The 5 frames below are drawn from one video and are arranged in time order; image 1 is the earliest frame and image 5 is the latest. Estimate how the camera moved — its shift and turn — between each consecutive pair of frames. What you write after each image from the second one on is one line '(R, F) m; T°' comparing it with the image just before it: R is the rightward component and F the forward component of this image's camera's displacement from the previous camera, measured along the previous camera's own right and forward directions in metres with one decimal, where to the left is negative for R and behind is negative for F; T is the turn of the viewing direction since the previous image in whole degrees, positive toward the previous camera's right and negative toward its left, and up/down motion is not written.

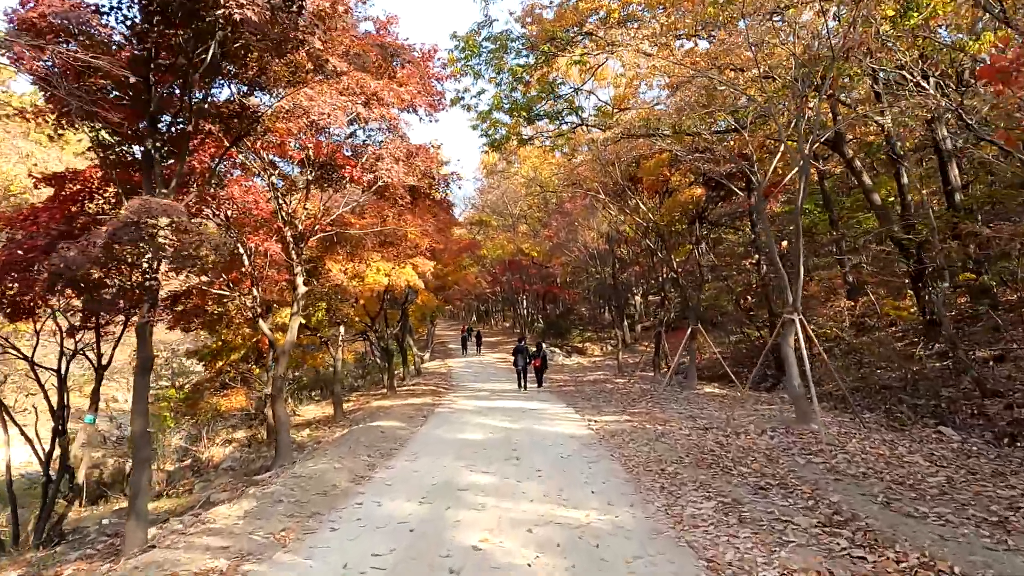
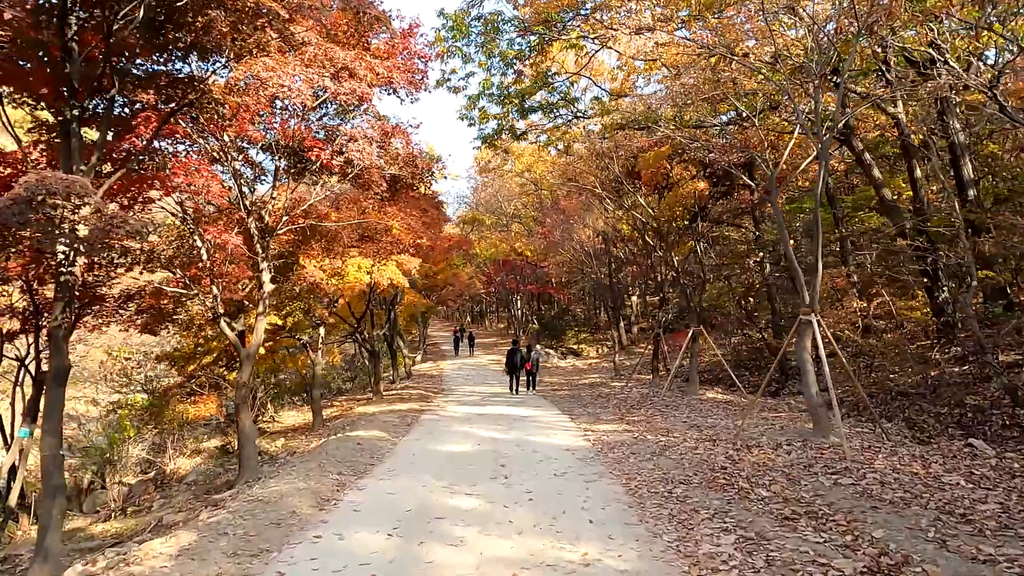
(+0.1, +0.7) m; 0°
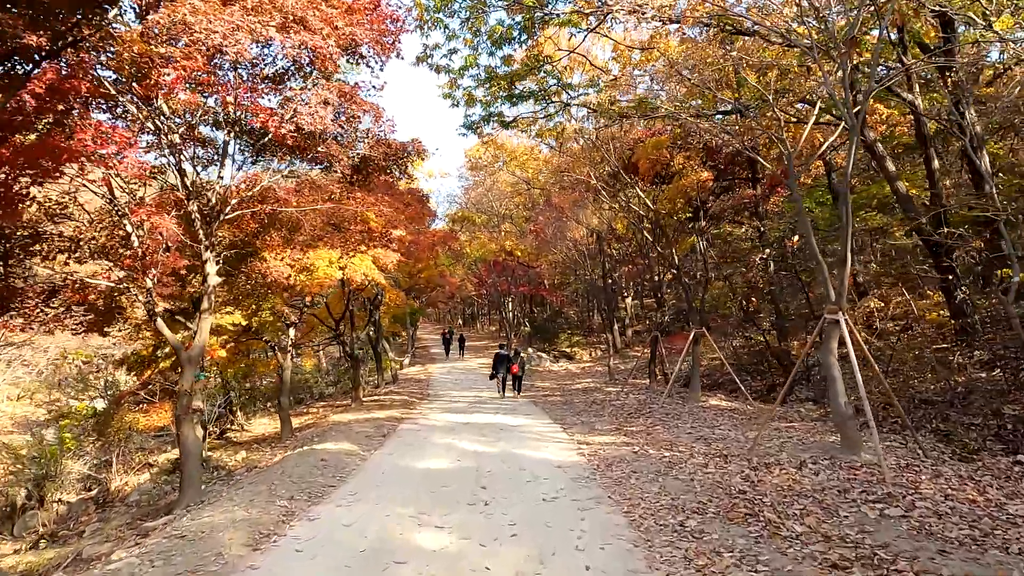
(+0.1, +0.9) m; +1°
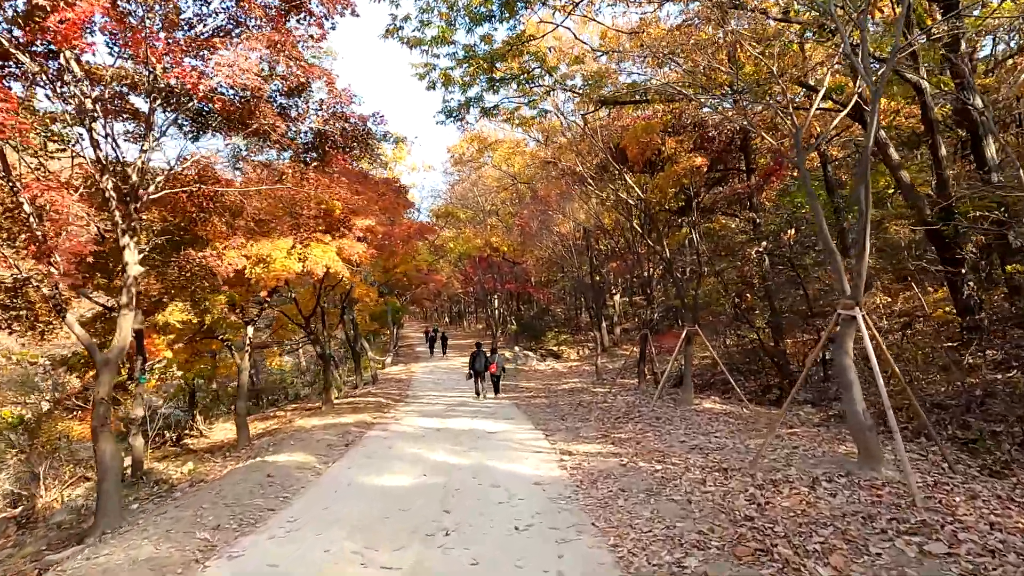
(+0.1, +0.8) m; +1°
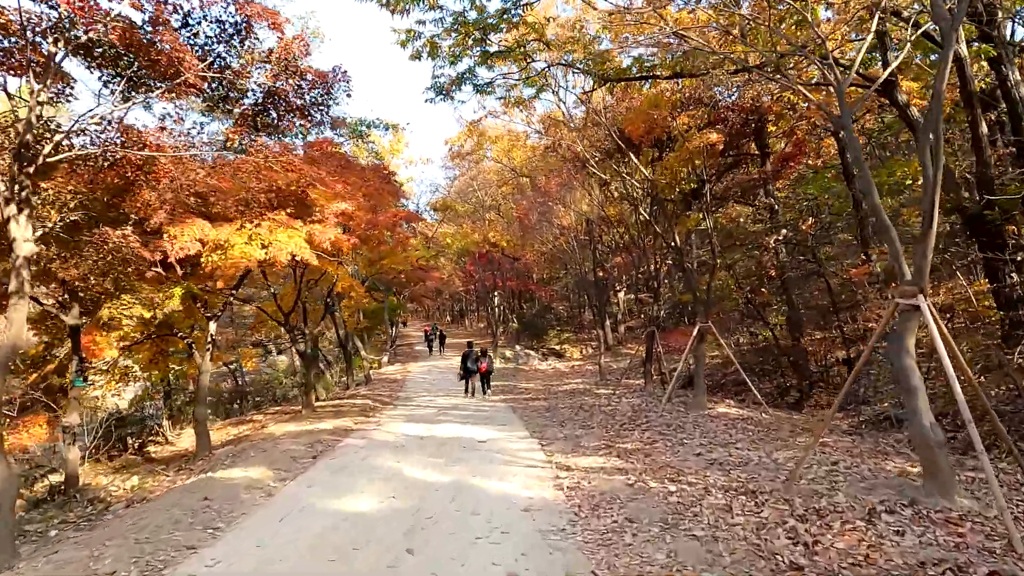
(+0.1, +1.0) m; 0°
